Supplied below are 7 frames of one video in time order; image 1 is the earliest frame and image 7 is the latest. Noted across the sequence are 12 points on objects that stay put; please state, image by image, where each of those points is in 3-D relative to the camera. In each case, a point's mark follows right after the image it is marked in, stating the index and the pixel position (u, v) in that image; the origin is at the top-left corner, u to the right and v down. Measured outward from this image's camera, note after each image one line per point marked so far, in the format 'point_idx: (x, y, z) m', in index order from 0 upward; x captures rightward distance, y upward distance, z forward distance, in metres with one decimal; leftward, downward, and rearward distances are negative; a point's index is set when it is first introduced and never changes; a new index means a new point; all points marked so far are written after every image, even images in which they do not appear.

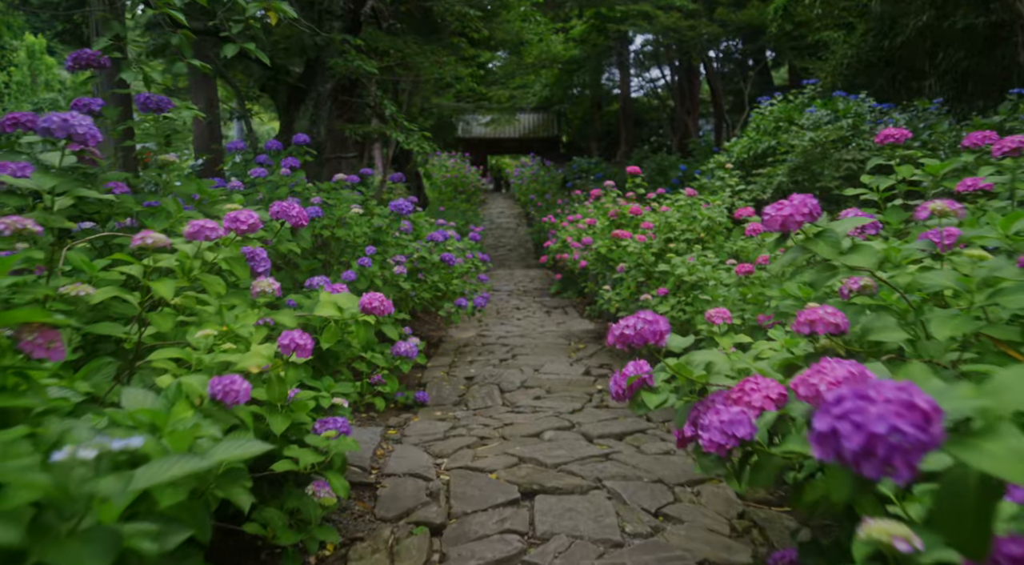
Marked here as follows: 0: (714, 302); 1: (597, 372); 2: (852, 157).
0: (+1.1, -0.1, +4.6) m
1: (+0.6, -0.6, +6.2) m
2: (+2.9, +1.1, +7.5) m
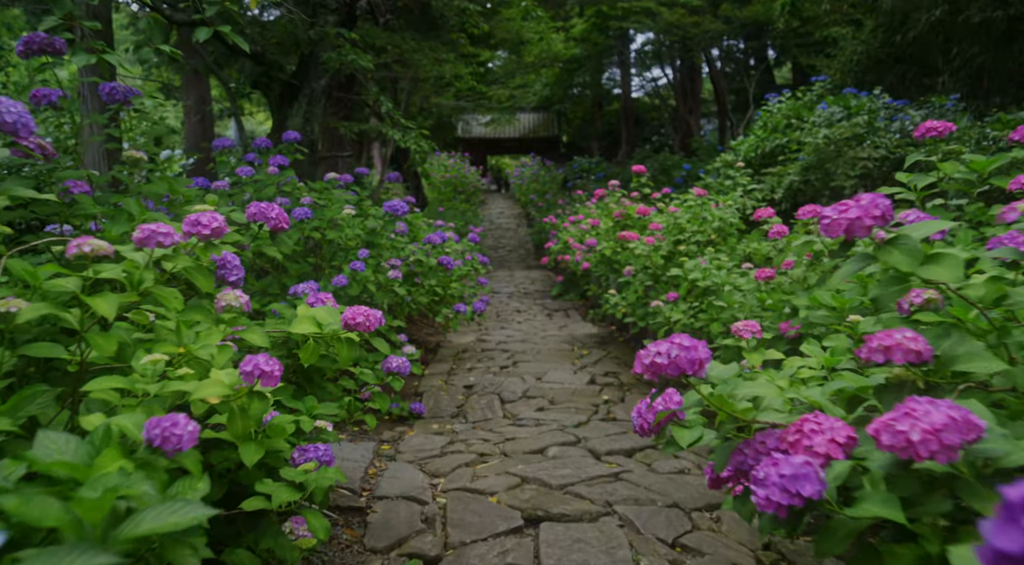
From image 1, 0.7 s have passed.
0: (+1.1, -0.1, +4.3) m
1: (+0.6, -0.6, +5.9) m
2: (+2.9, +1.0, +7.2) m
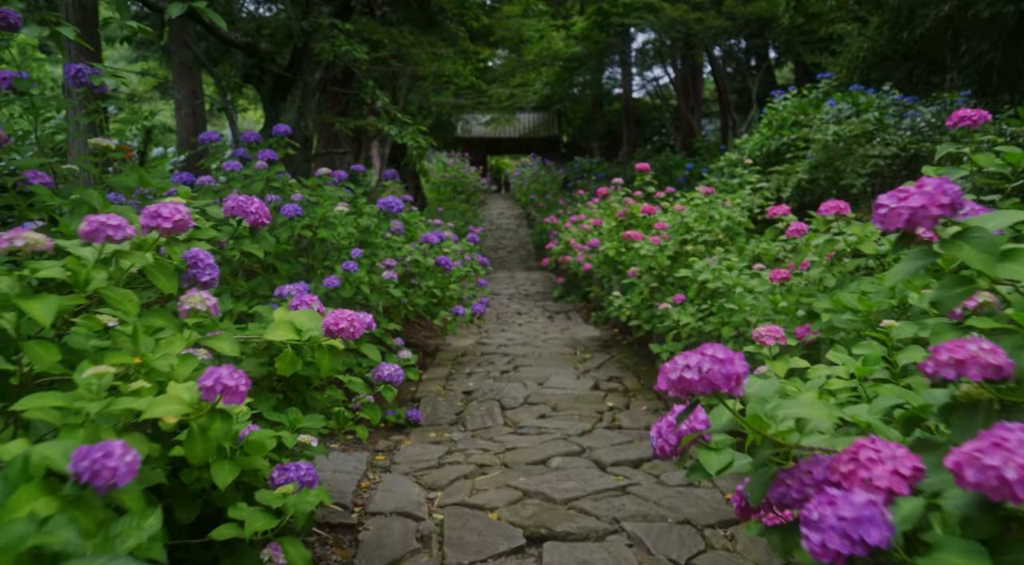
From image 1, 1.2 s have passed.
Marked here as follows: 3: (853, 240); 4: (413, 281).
0: (+1.1, -0.1, +4.1) m
1: (+0.6, -0.7, +5.7) m
2: (+2.9, +1.0, +7.0) m
3: (+1.2, +0.2, +3.2) m
4: (-0.6, 0.0, +5.4) m
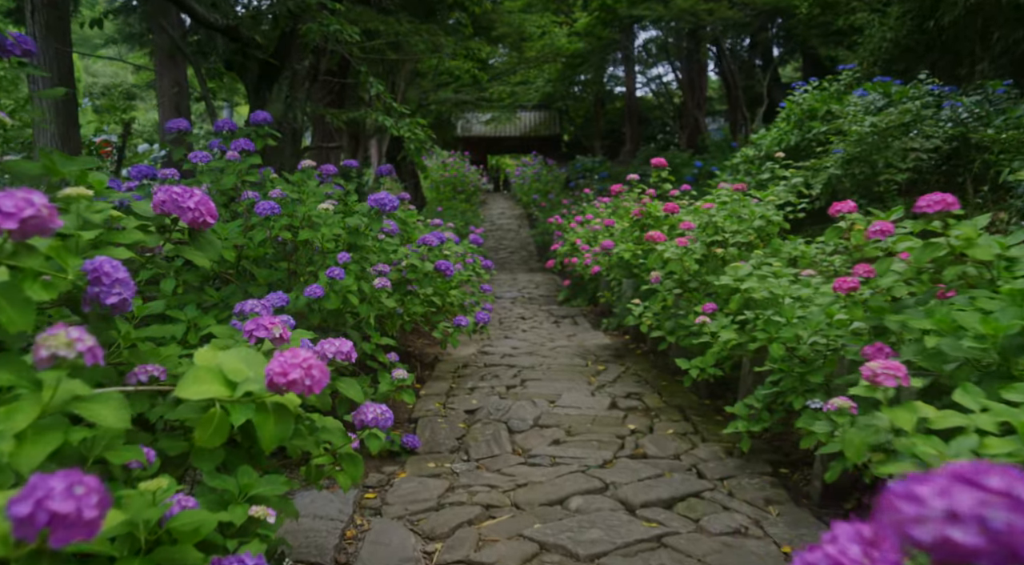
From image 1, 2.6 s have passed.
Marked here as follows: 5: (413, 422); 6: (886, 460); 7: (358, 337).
0: (+1.1, -0.2, +3.5) m
1: (+0.7, -0.7, +5.1) m
2: (+2.9, +1.0, +6.4) m
3: (+1.3, +0.1, +2.7) m
4: (-0.5, 0.0, +4.8) m
5: (-0.5, -0.7, +4.7) m
6: (+1.1, -0.5, +2.6) m
7: (-0.7, -0.2, +4.0) m
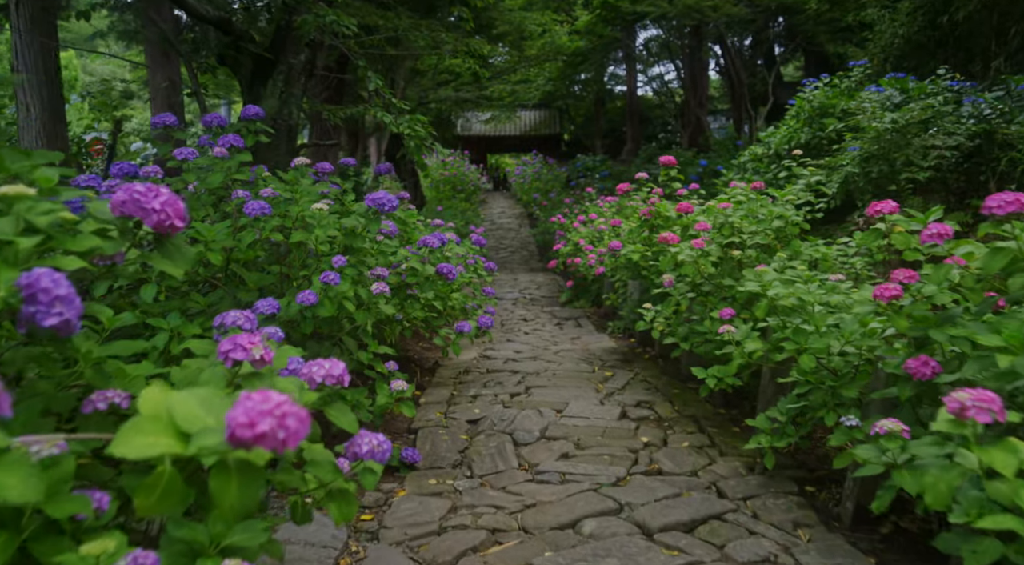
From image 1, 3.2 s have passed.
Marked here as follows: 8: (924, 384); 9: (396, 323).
0: (+1.2, -0.2, +3.3) m
1: (+0.7, -0.7, +4.9) m
2: (+3.0, +1.0, +6.2) m
3: (+1.3, +0.1, +2.4) m
4: (-0.5, 0.0, +4.5) m
5: (-0.5, -0.8, +4.5) m
6: (+1.1, -0.5, +2.3) m
7: (-0.7, -0.3, +3.7) m
8: (+1.3, -0.3, +2.8) m
9: (-0.6, -0.2, +4.4) m
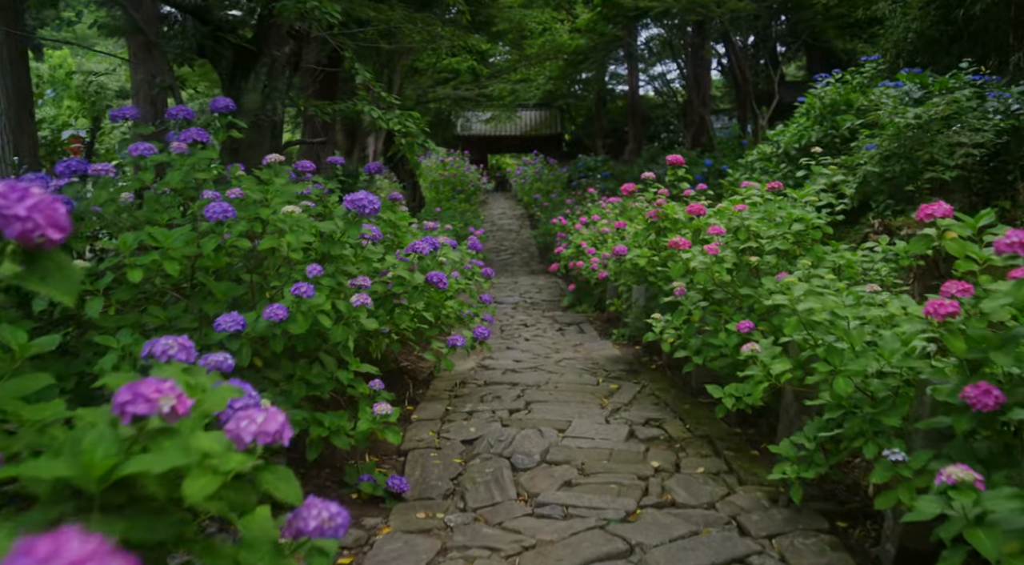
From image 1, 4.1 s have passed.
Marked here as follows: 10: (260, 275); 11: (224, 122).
0: (+1.1, -0.2, +2.9) m
1: (+0.7, -0.8, +4.5) m
2: (+3.0, +0.9, +5.8) m
3: (+1.3, +0.1, +2.0) m
4: (-0.5, -0.1, +4.1) m
5: (-0.5, -0.8, +4.1) m
6: (+1.1, -0.6, +1.9) m
7: (-0.7, -0.3, +3.3) m
8: (+1.3, -0.4, +2.5) m
9: (-0.6, -0.2, +4.1) m
10: (-1.0, 0.0, +3.5) m
11: (-1.2, +0.7, +3.9) m
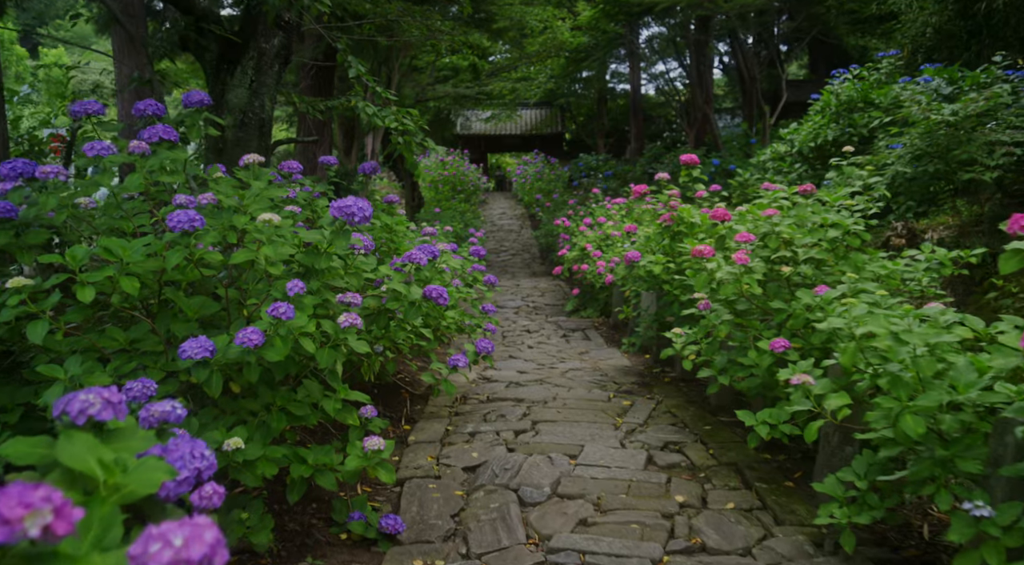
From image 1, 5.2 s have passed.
0: (+1.2, -0.3, +2.5) m
1: (+0.7, -0.8, +4.1) m
2: (+3.0, +0.9, +5.4) m
3: (+1.3, 0.0, +1.6) m
4: (-0.5, -0.1, +3.7) m
5: (-0.5, -0.9, +3.7) m
6: (+1.1, -0.6, +1.5) m
7: (-0.6, -0.4, +2.9) m
8: (+1.3, -0.4, +2.0) m
9: (-0.6, -0.3, +3.7) m
10: (-1.0, 0.0, +3.0) m
11: (-1.2, +0.6, +3.5) m
